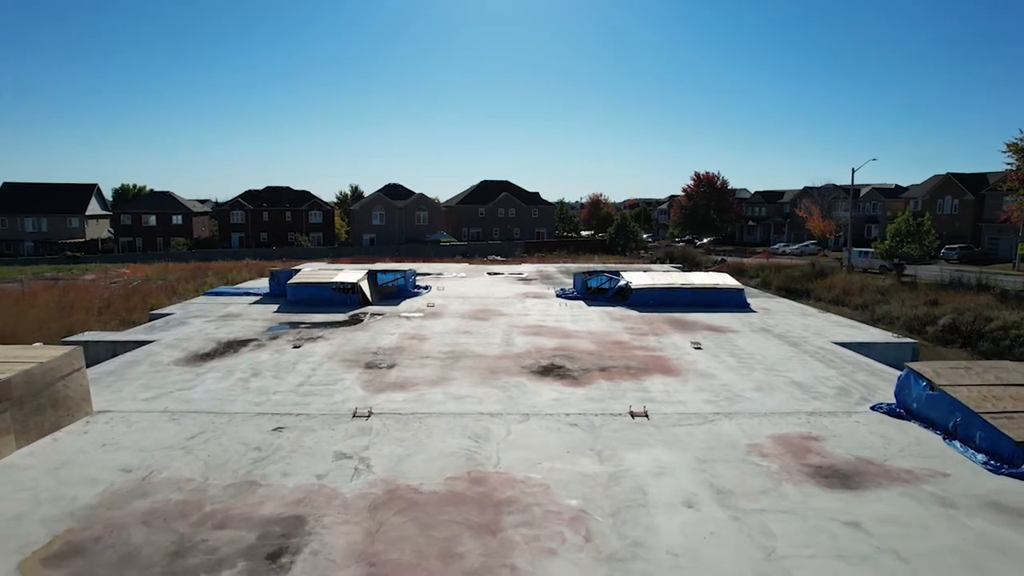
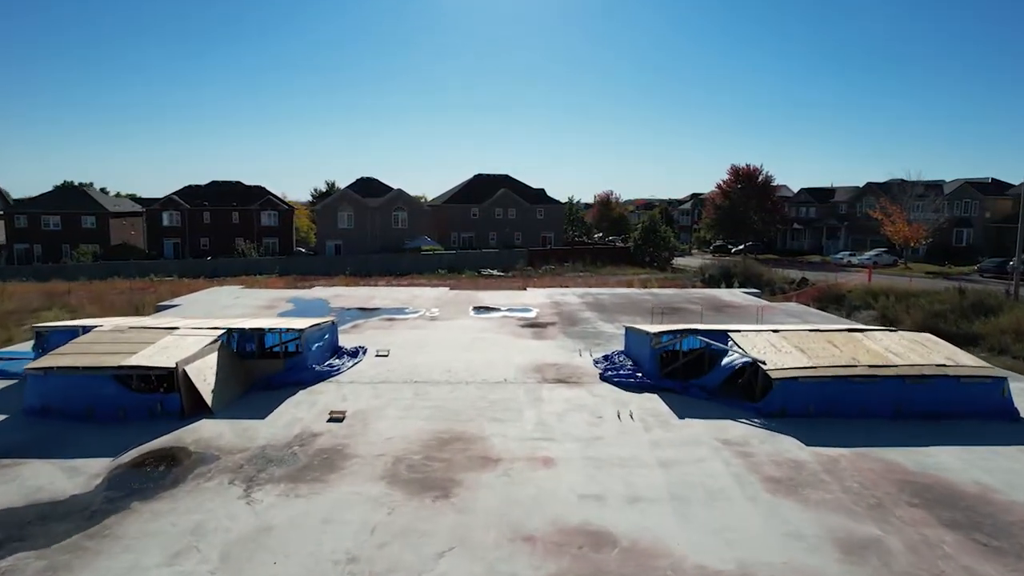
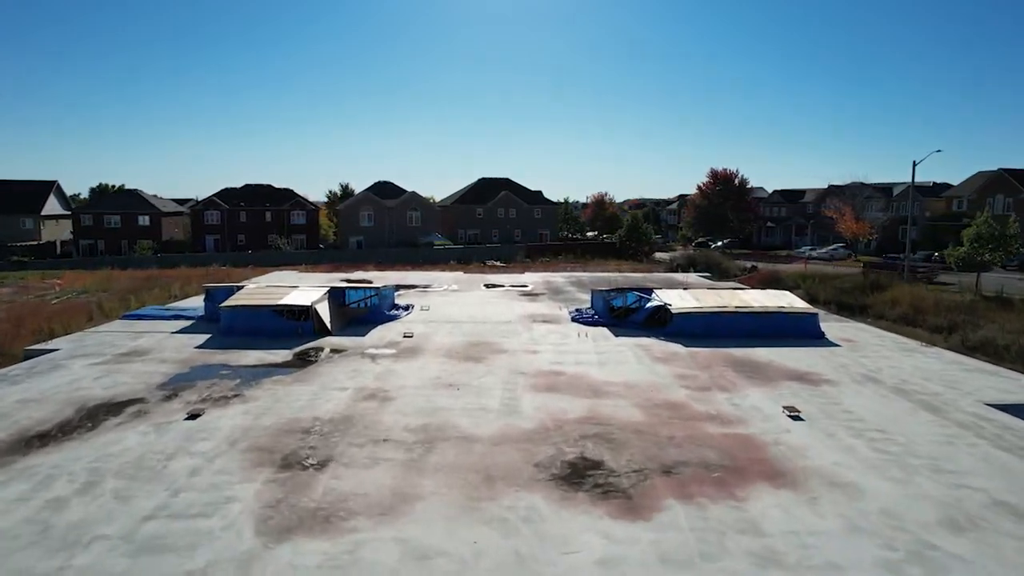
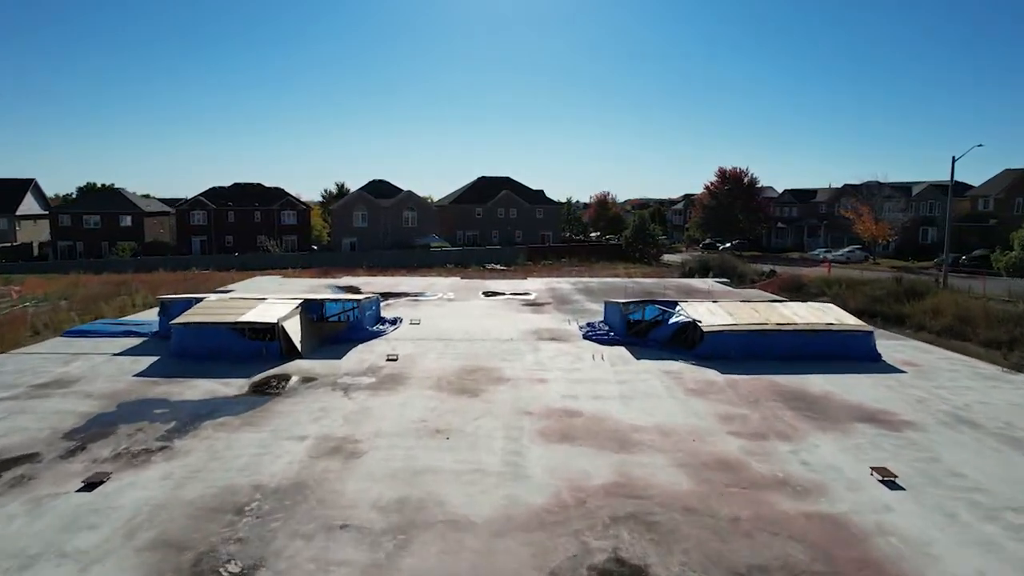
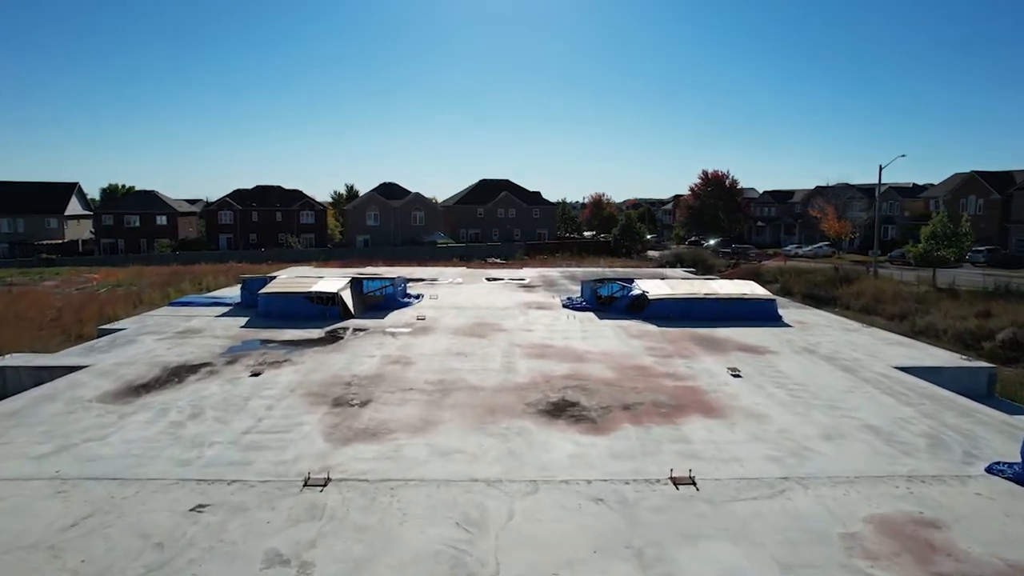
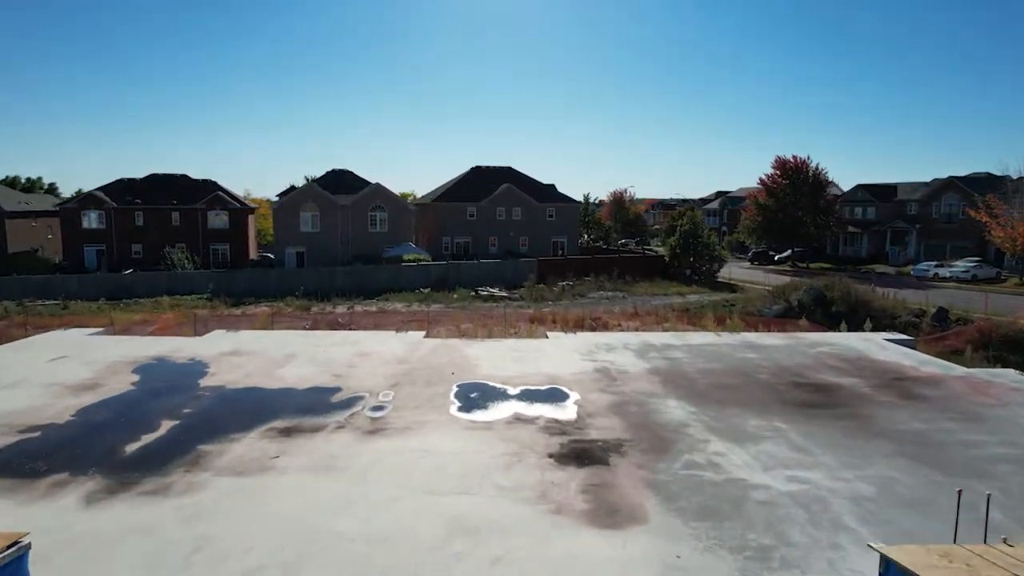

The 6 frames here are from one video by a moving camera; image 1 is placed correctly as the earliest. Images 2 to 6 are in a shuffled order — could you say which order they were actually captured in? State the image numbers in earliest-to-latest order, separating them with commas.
5, 3, 4, 2, 6
